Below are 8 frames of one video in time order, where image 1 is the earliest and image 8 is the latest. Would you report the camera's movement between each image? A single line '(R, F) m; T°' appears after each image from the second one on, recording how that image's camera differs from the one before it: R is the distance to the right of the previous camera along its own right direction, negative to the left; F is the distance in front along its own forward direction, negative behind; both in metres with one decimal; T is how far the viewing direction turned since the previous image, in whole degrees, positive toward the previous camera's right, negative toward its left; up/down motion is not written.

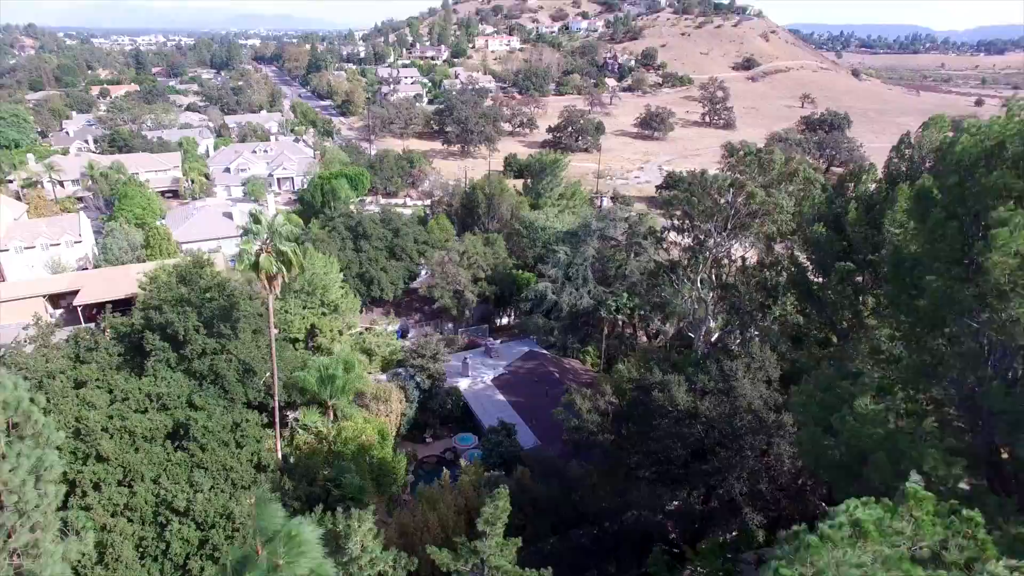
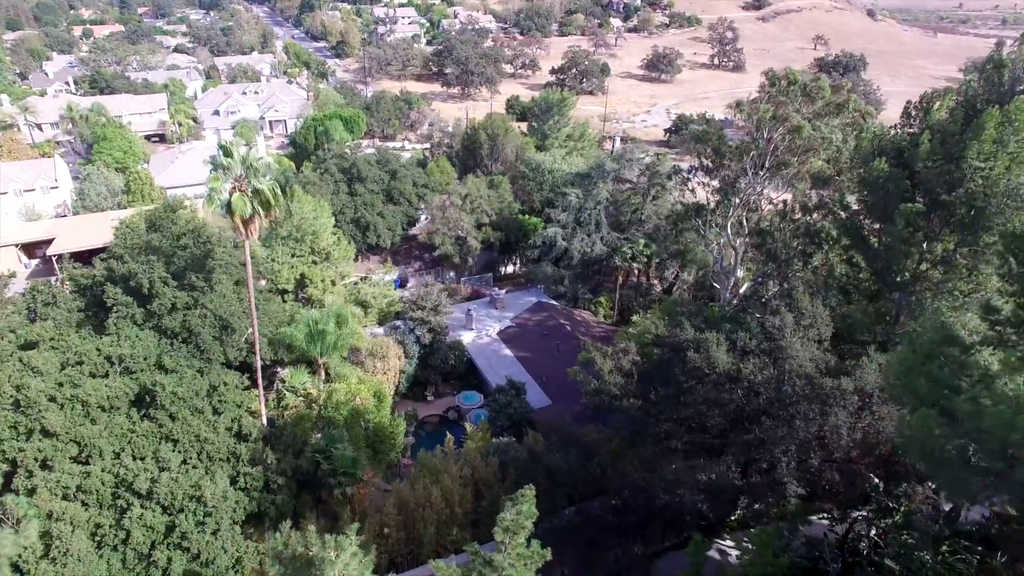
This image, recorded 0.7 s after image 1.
(-0.3, +2.9) m; 0°
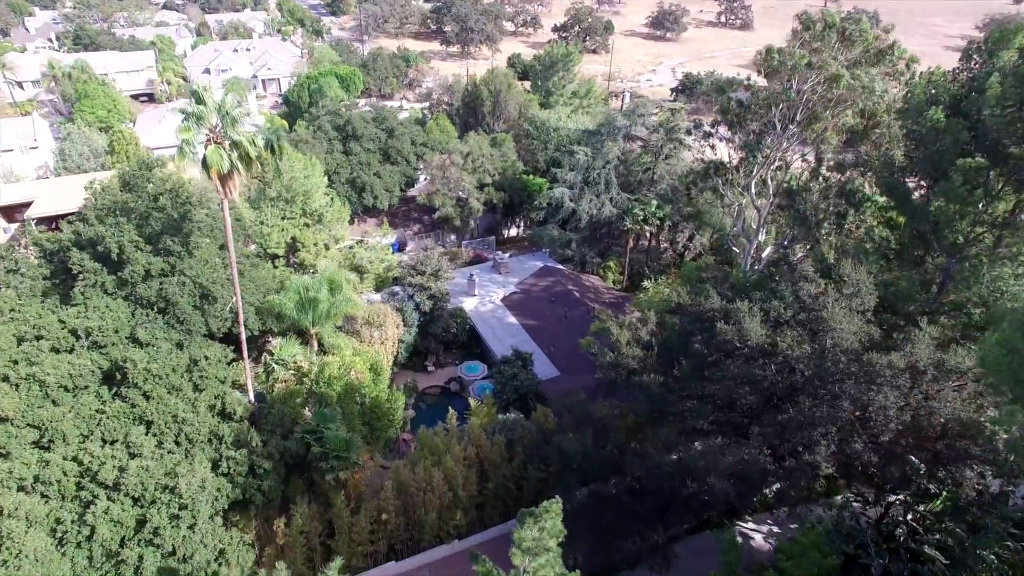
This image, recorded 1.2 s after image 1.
(-0.2, +1.9) m; 0°
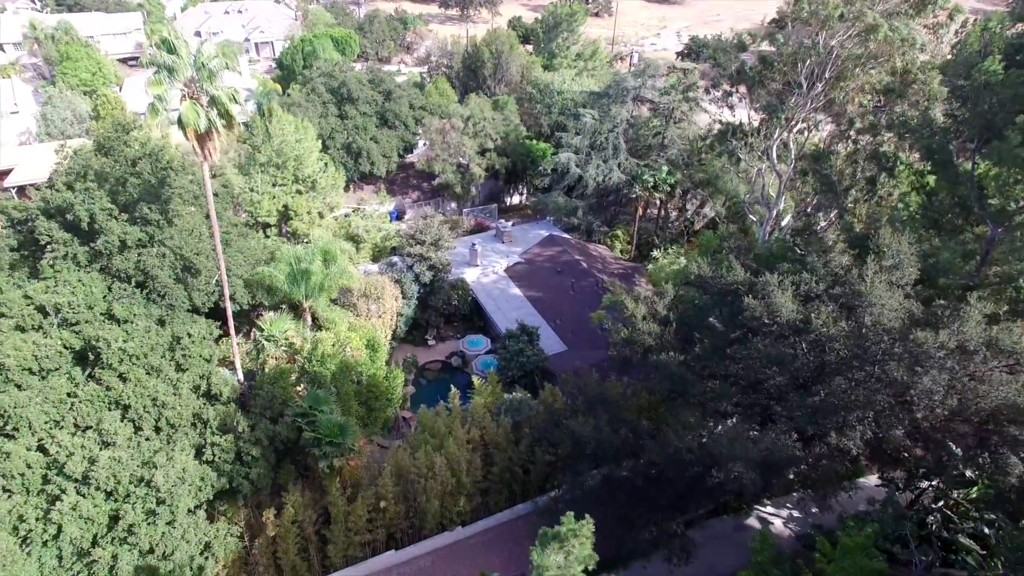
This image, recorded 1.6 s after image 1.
(-0.2, +1.5) m; 0°
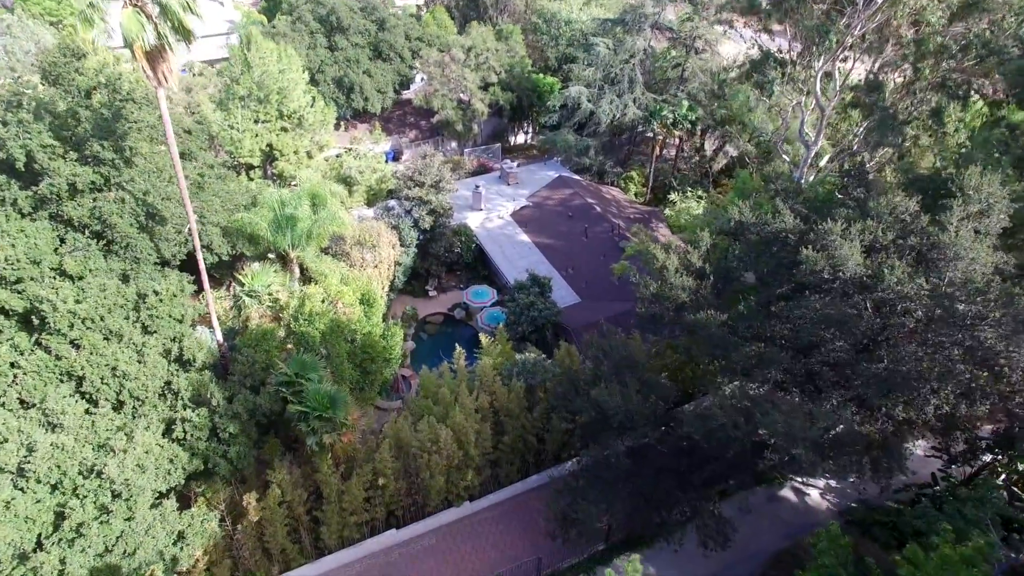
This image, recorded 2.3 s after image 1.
(-0.3, +2.4) m; 0°
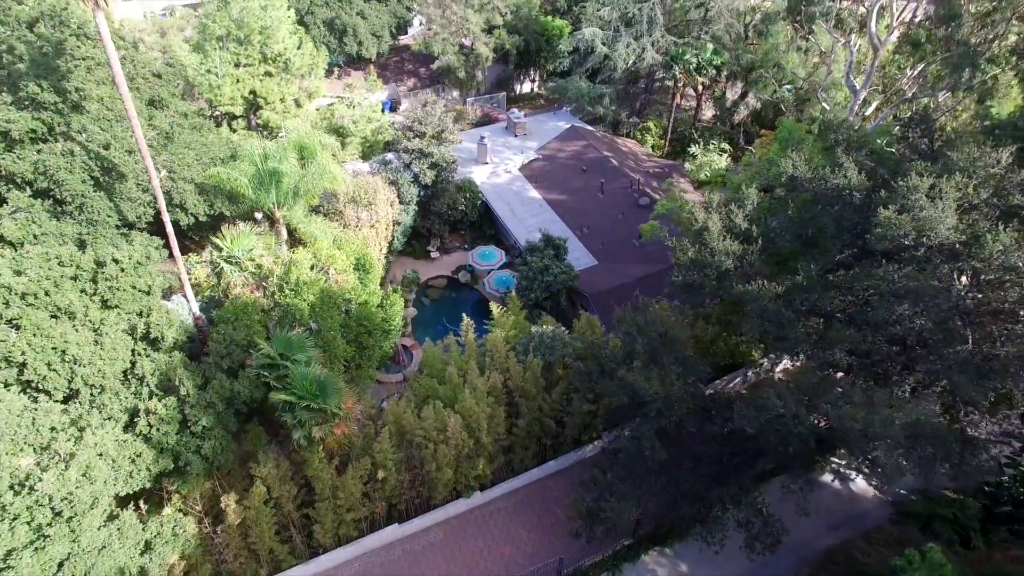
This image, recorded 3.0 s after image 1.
(-0.3, +2.2) m; 0°
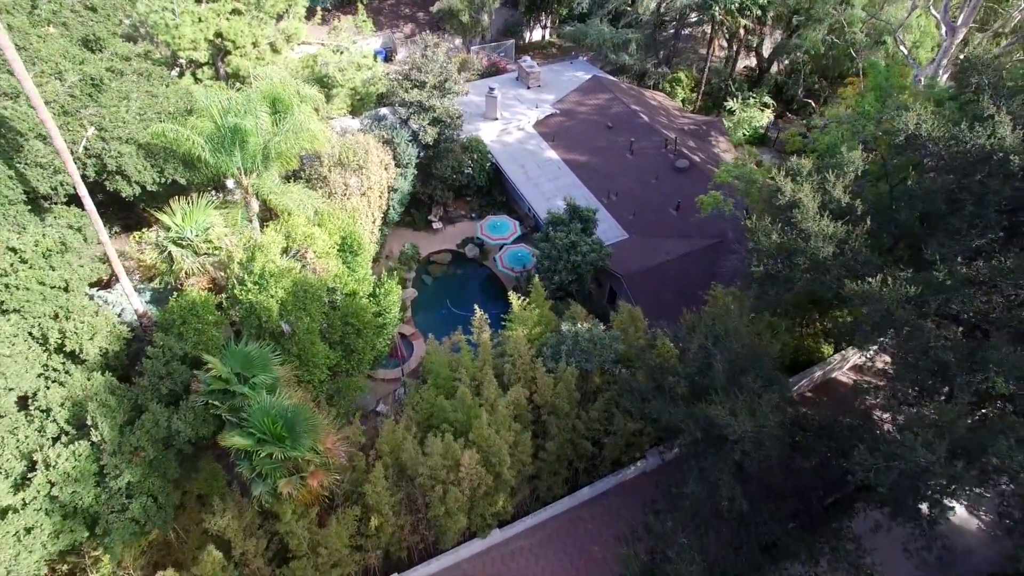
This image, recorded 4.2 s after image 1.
(-0.4, +3.4) m; 0°
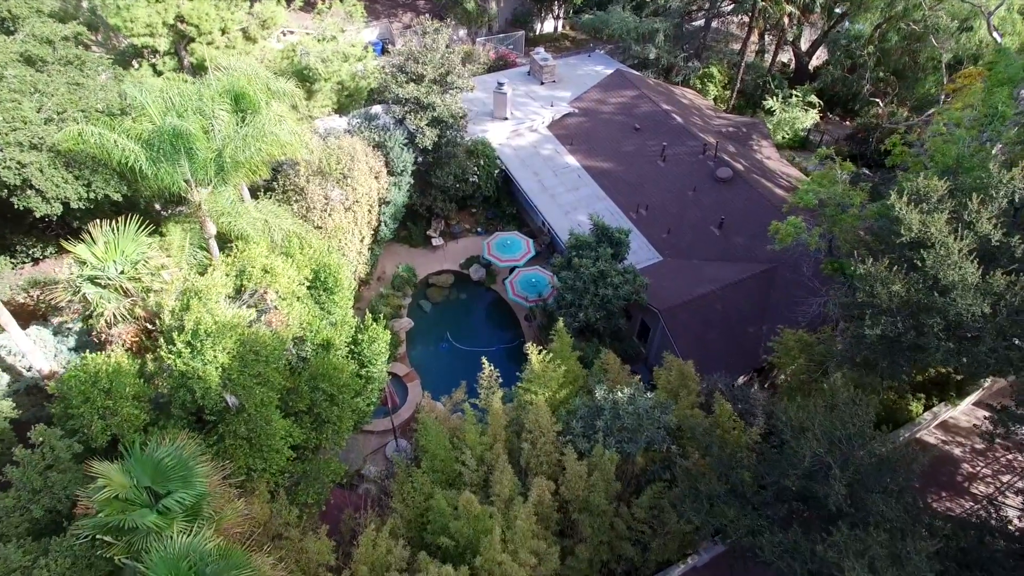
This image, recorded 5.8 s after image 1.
(-0.2, +3.1) m; 0°
